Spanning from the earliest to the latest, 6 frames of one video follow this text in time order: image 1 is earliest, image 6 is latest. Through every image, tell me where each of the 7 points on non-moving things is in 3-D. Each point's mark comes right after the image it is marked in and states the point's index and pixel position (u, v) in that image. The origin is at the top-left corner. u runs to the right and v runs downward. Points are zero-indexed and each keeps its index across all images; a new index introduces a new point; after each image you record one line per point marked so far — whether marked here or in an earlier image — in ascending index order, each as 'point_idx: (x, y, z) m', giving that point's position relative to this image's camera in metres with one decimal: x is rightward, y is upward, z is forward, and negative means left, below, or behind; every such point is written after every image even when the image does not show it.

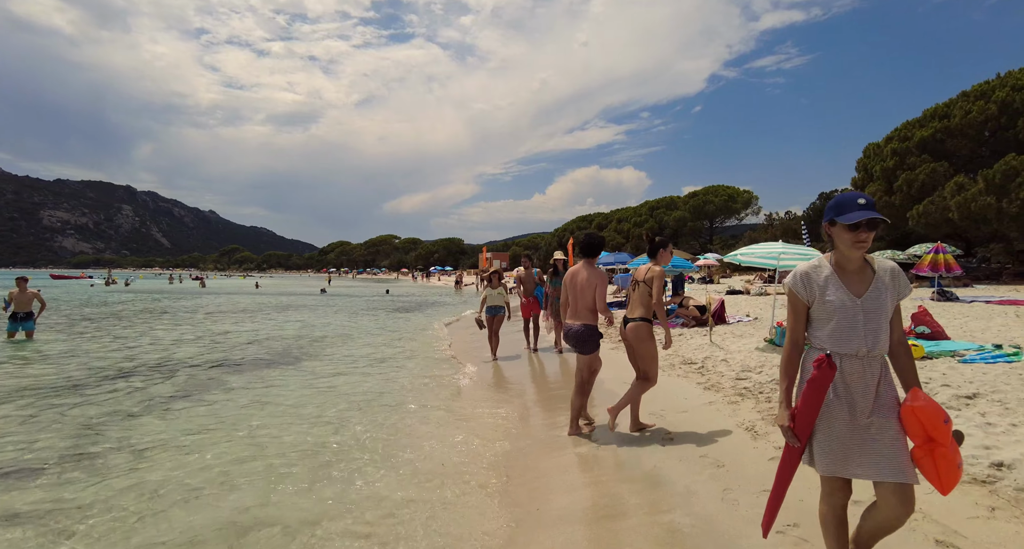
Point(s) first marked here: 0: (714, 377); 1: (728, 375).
0: (+2.5, -1.3, +6.6) m
1: (+2.7, -1.3, +6.5) m
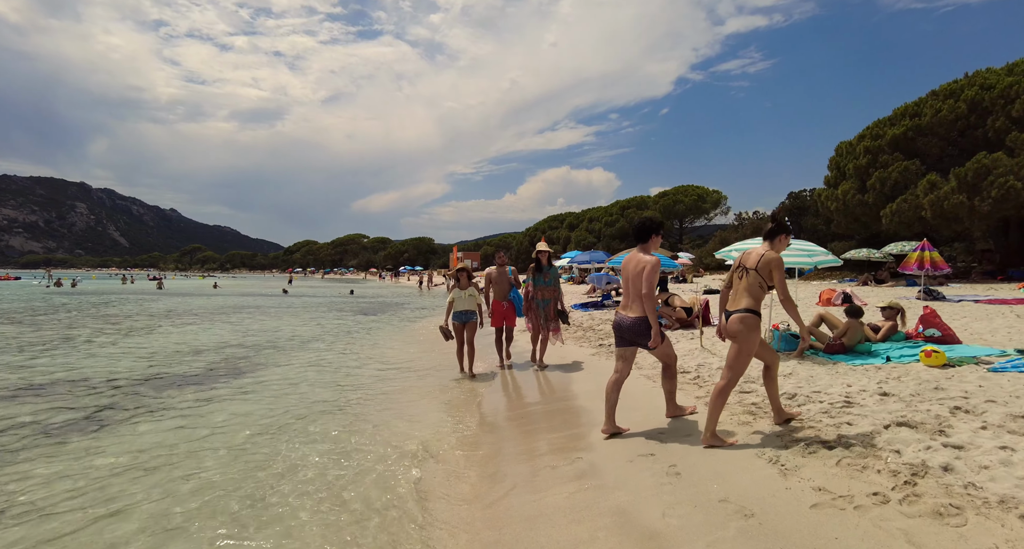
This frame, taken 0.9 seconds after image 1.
0: (+2.2, -1.3, +5.7) m
1: (+2.4, -1.3, +5.7) m
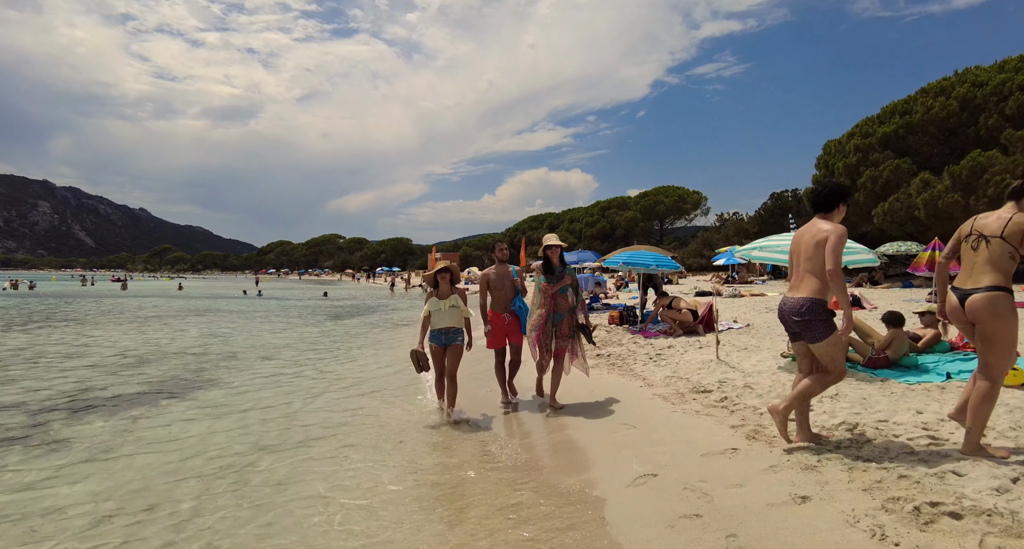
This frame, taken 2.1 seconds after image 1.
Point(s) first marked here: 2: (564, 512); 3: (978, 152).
0: (+2.2, -1.3, +4.7) m
1: (+2.3, -1.3, +4.7) m
2: (+0.4, -1.6, +3.5) m
3: (+15.7, +4.1, +17.4) m
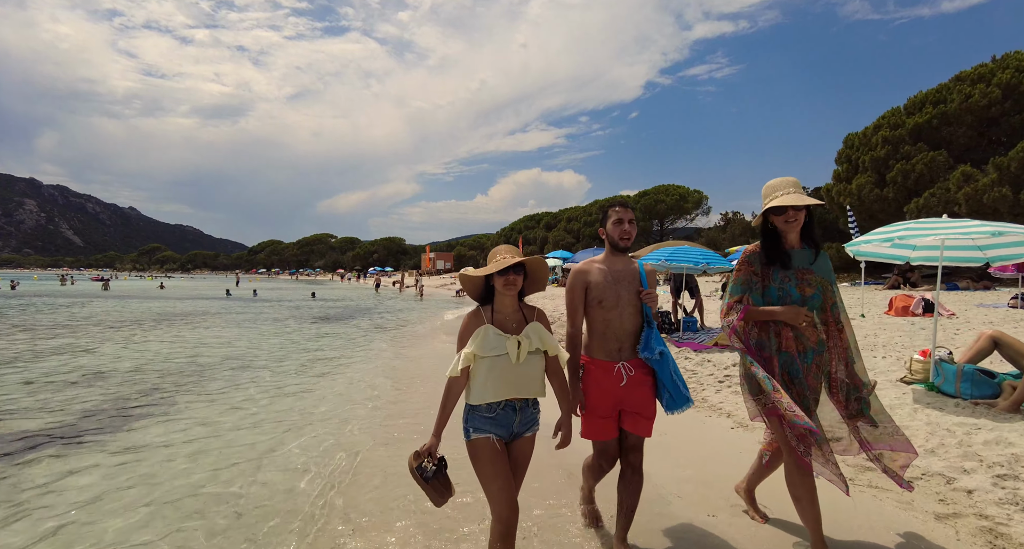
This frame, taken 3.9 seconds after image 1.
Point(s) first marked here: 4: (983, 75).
0: (+2.6, -1.3, +3.0) m
1: (+2.7, -1.3, +3.0) m
2: (+0.8, -1.6, +1.8) m
3: (+15.9, +4.1, +15.9) m
4: (+17.1, +7.3, +18.7) m
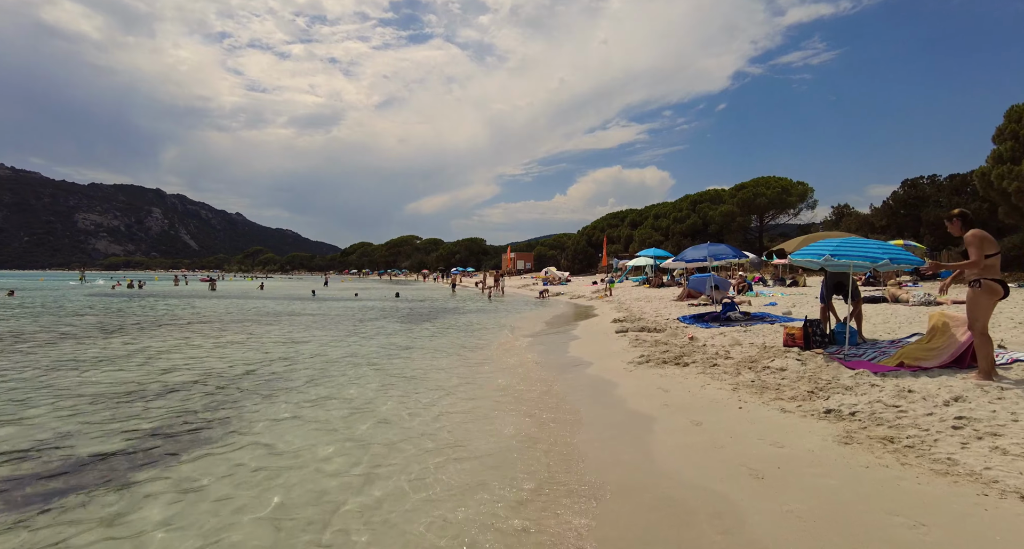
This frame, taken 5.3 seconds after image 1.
0: (+3.3, -1.3, +1.1) m
1: (+3.4, -1.3, +1.1) m
2: (+1.3, -1.6, +0.1) m
3: (+18.4, +4.1, +11.8) m
4: (+20.0, +7.2, +14.4) m
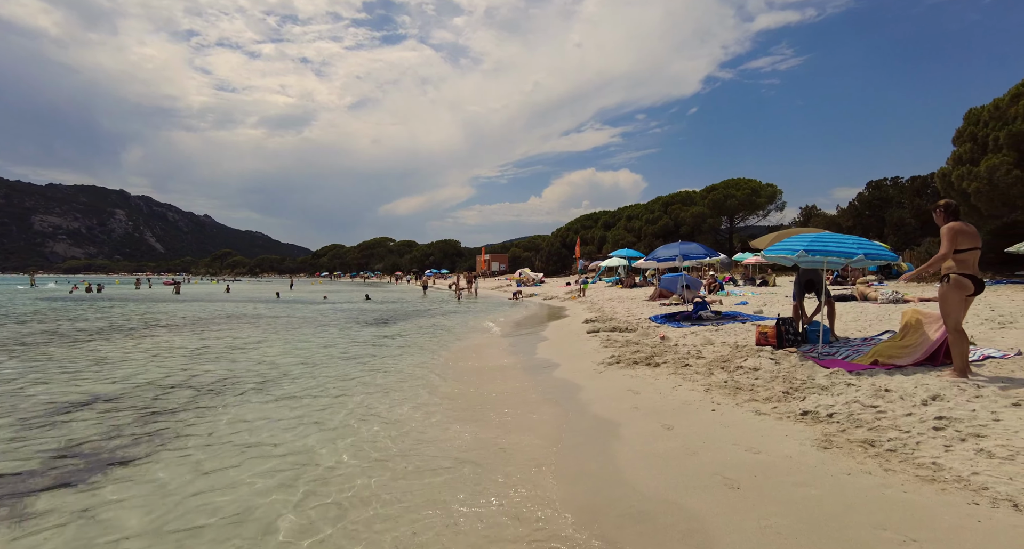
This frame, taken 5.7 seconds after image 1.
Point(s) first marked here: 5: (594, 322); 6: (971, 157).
0: (+3.1, -1.2, +0.8) m
1: (+3.2, -1.2, +0.8) m
2: (+1.2, -1.5, -0.2) m
3: (+17.6, +4.2, +12.3) m
4: (+19.1, +7.3, +15.0) m
5: (+2.3, -1.3, +14.4) m
6: (+17.3, +4.4, +19.3) m
